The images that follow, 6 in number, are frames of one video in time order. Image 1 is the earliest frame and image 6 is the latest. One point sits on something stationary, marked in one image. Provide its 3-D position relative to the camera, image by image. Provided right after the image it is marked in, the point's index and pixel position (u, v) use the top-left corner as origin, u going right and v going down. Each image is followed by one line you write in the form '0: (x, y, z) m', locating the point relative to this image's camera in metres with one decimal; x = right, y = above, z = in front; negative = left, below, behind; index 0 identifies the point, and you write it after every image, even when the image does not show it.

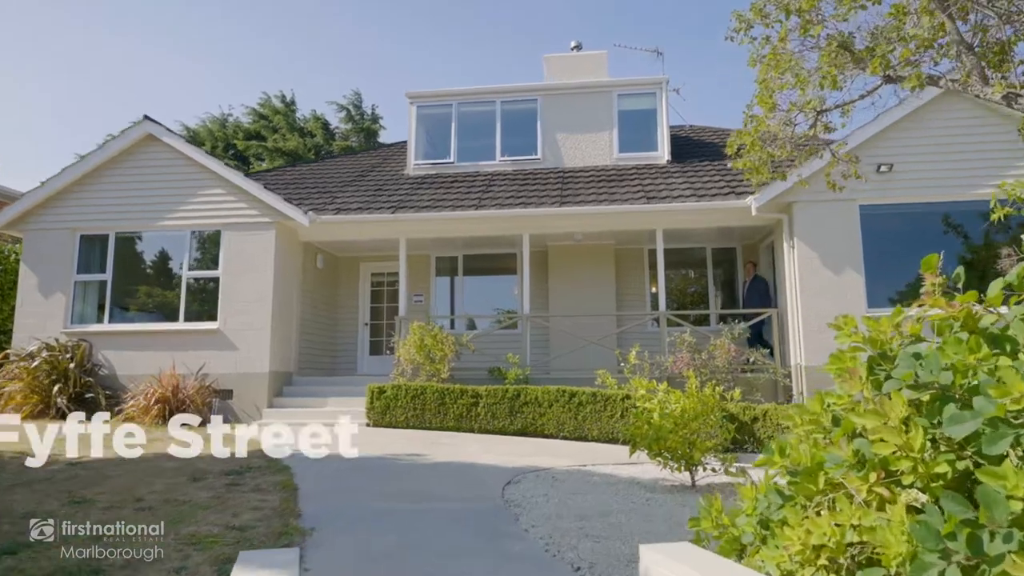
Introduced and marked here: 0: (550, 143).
0: (+0.7, +2.8, +13.1) m
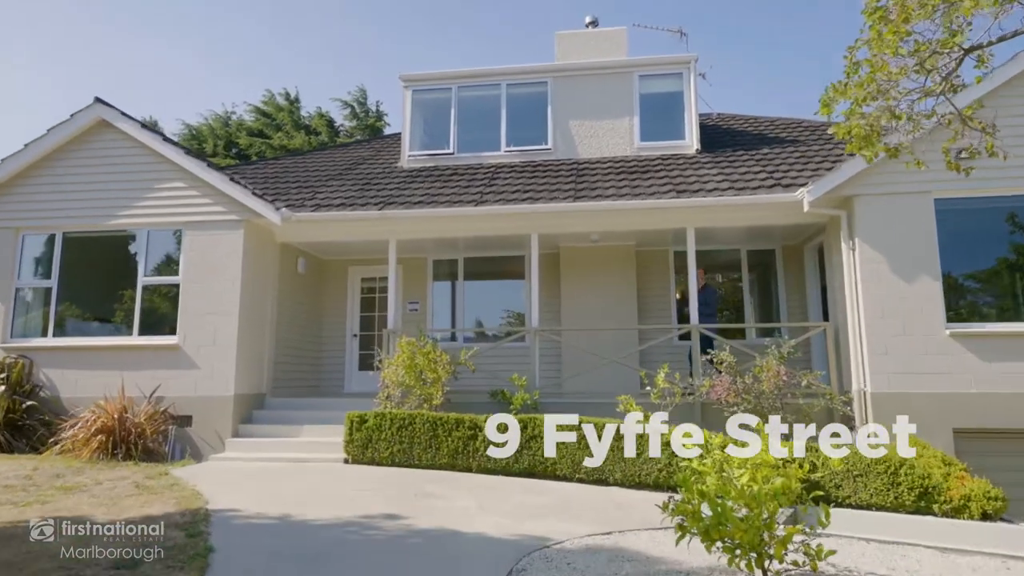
0: (+0.9, +2.6, +11.6) m
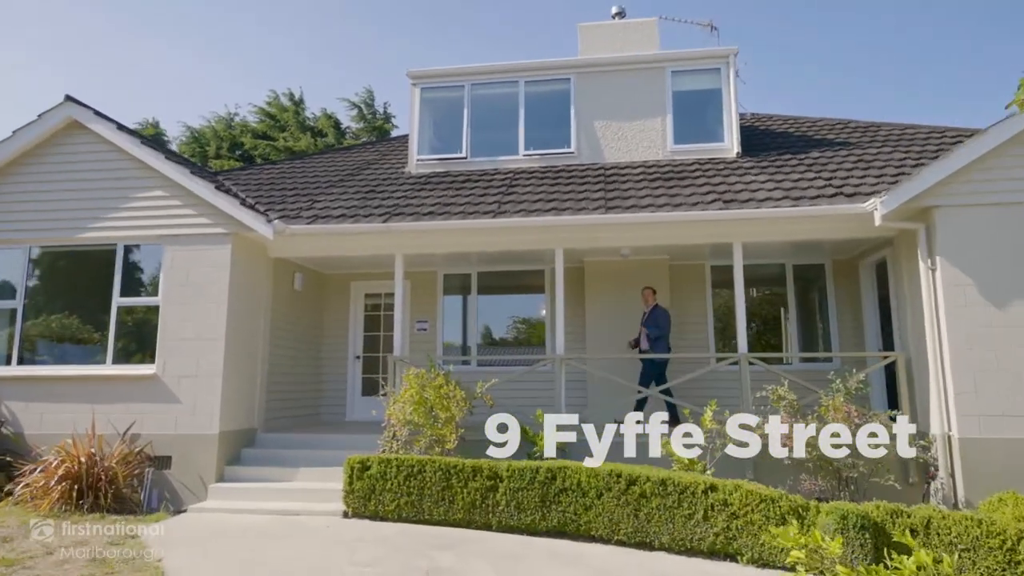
0: (+1.1, +2.4, +10.5) m
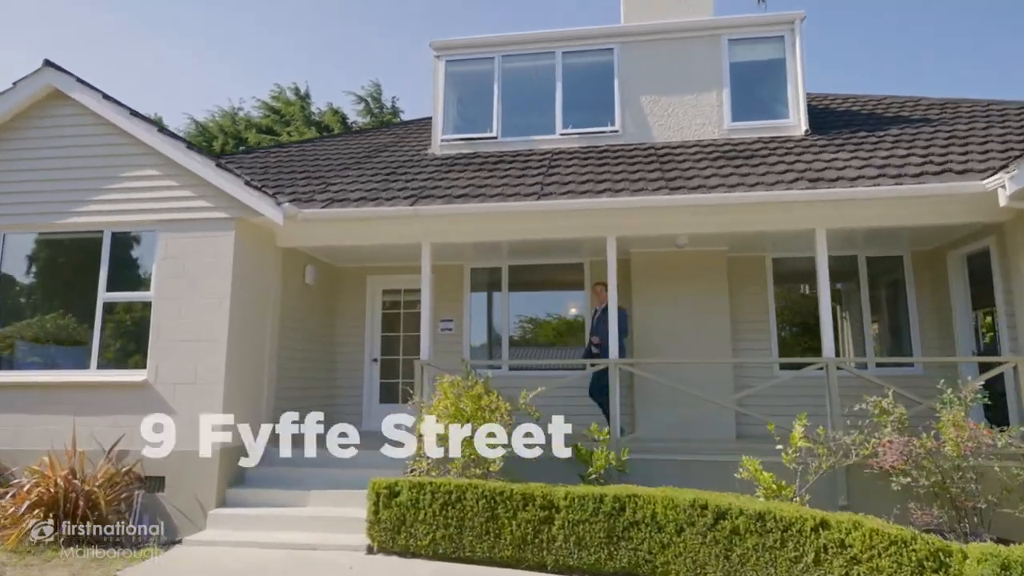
0: (+1.6, +2.4, +9.3) m
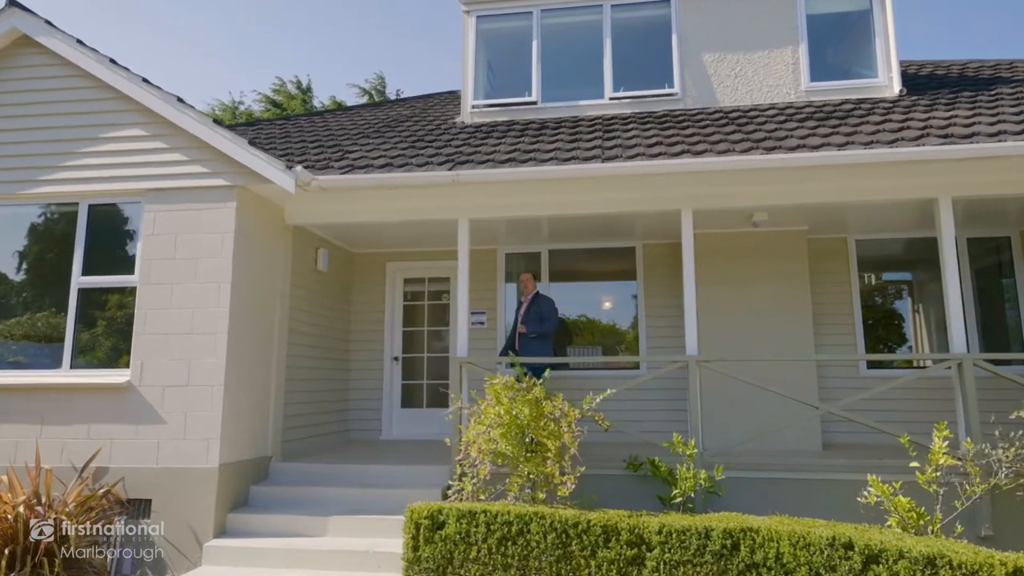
0: (+2.2, +2.6, +8.1) m
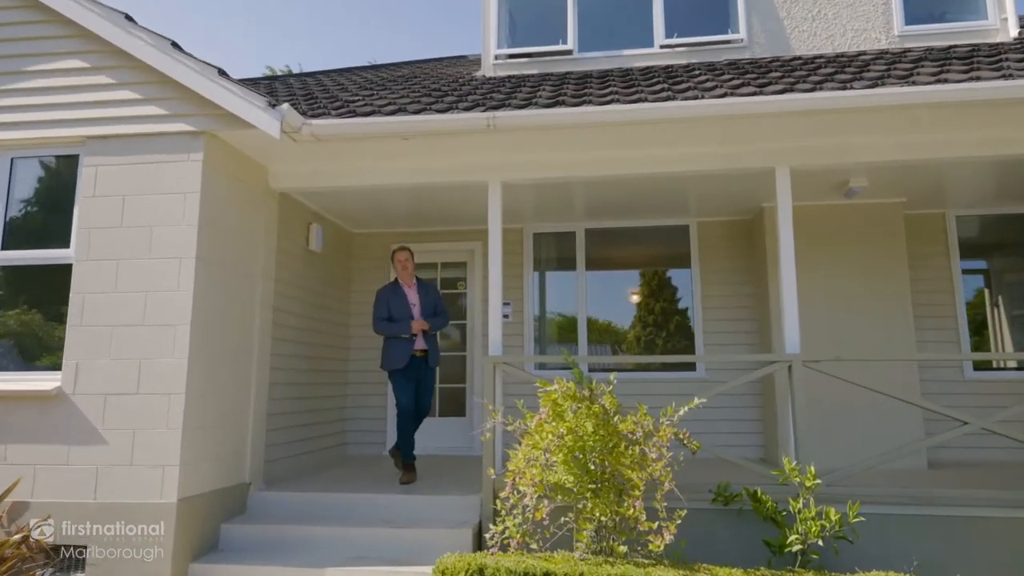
0: (+2.5, +2.7, +6.8) m
